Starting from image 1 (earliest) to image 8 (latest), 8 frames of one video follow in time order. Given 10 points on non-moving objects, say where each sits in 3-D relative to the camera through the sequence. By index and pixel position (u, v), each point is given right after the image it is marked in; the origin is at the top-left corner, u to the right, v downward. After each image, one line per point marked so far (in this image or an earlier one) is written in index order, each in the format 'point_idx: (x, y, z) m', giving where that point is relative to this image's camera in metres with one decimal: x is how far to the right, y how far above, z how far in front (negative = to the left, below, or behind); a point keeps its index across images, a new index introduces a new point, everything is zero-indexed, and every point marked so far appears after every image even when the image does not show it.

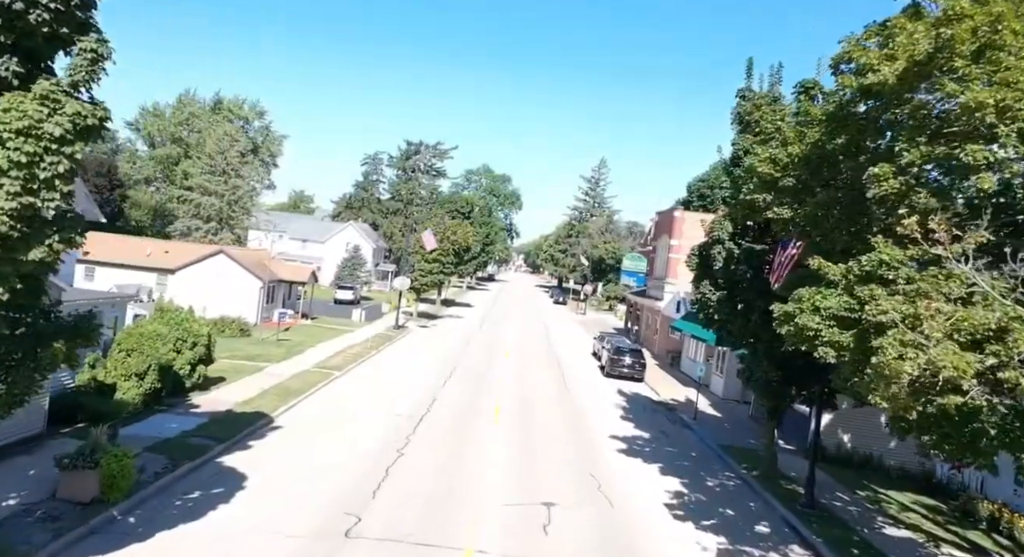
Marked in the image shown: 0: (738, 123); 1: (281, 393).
0: (+5.7, +3.9, +15.4) m
1: (-7.2, -3.5, +19.2) m
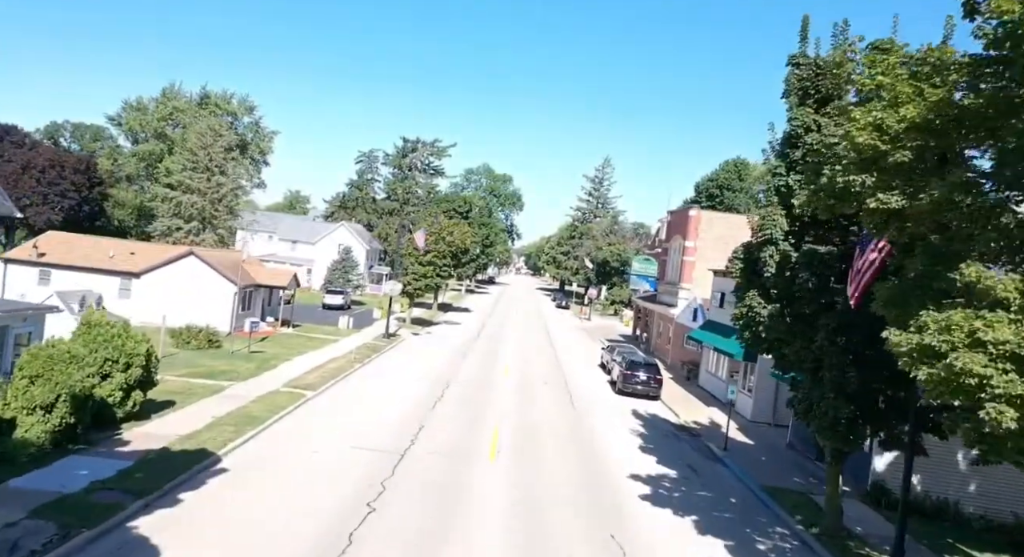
0: (+5.7, +3.7, +12.4) m
1: (-7.2, -3.7, +16.1) m
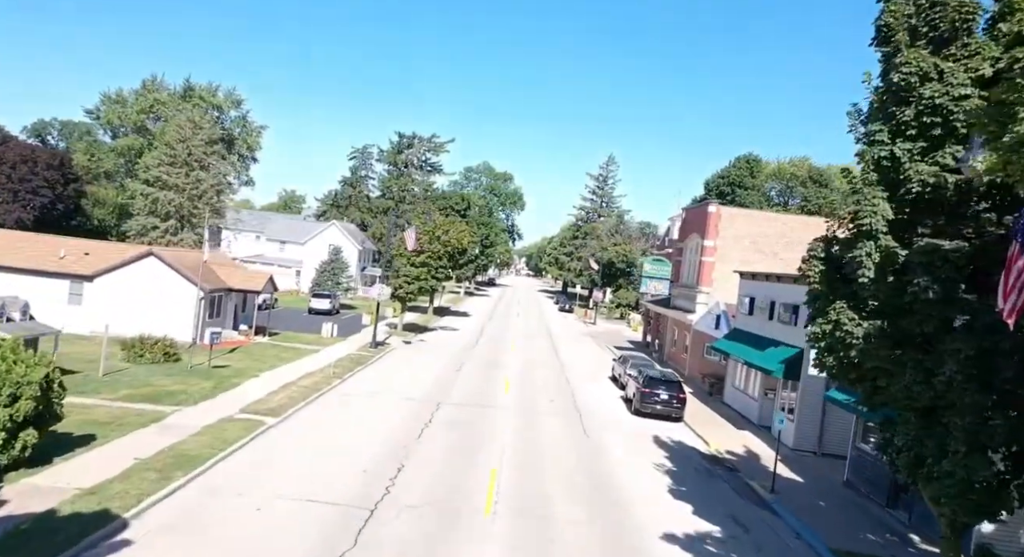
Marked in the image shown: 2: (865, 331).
0: (+5.7, +3.6, +9.1) m
1: (-7.2, -3.8, +12.9) m
2: (+5.1, -0.8, +8.9) m
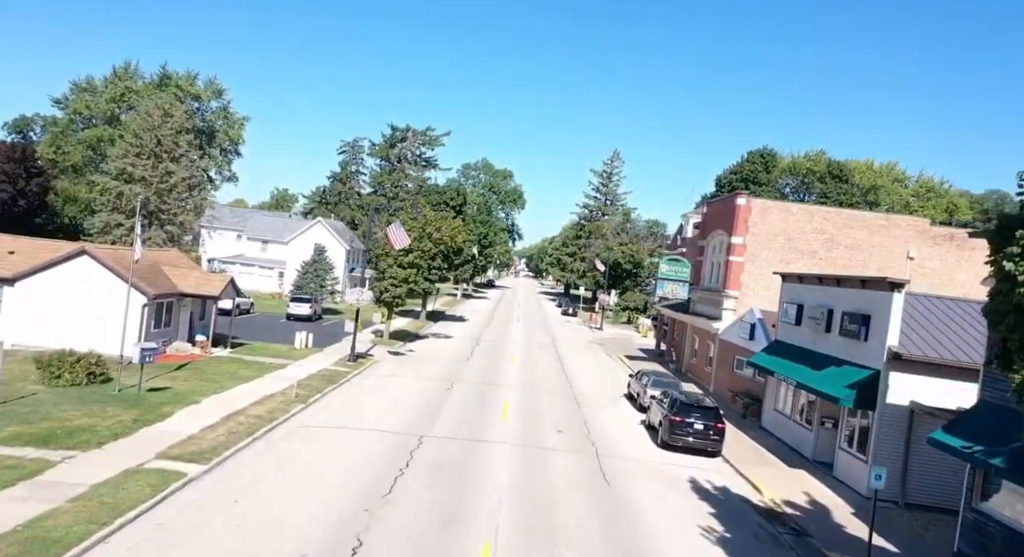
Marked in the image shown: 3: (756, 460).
0: (+5.7, +3.5, +5.1) m
1: (-7.2, -3.9, +8.8) m
2: (+5.1, -0.8, +4.9) m
3: (+7.0, -5.2, +17.7) m
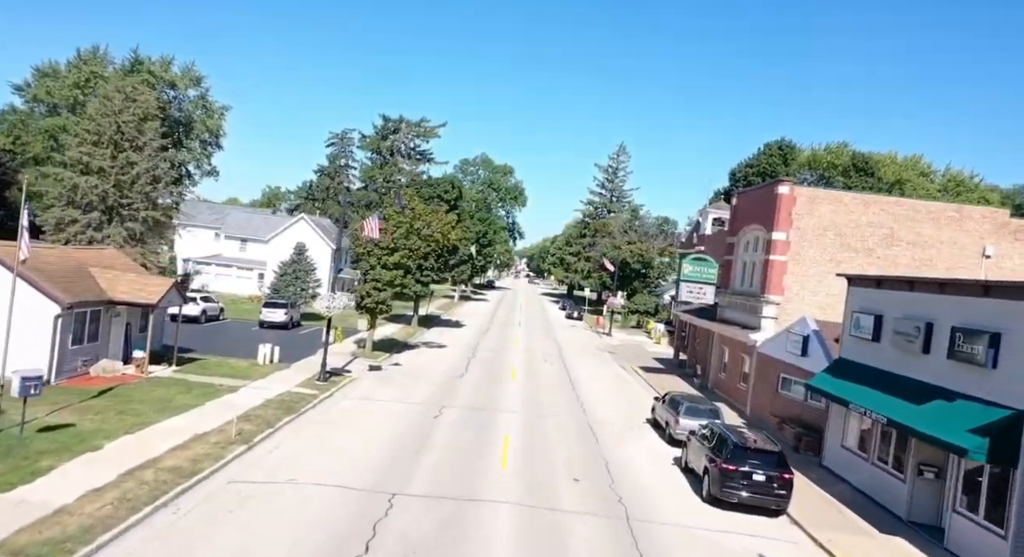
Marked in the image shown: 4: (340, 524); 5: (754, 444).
0: (+5.7, +3.5, +0.8) m
1: (-7.1, -4.0, +4.6) m
2: (+5.2, -0.9, +0.7) m
3: (+7.1, -5.3, +13.4) m
4: (-3.1, -4.4, +11.1) m
5: (+5.6, -3.8, +14.4) m
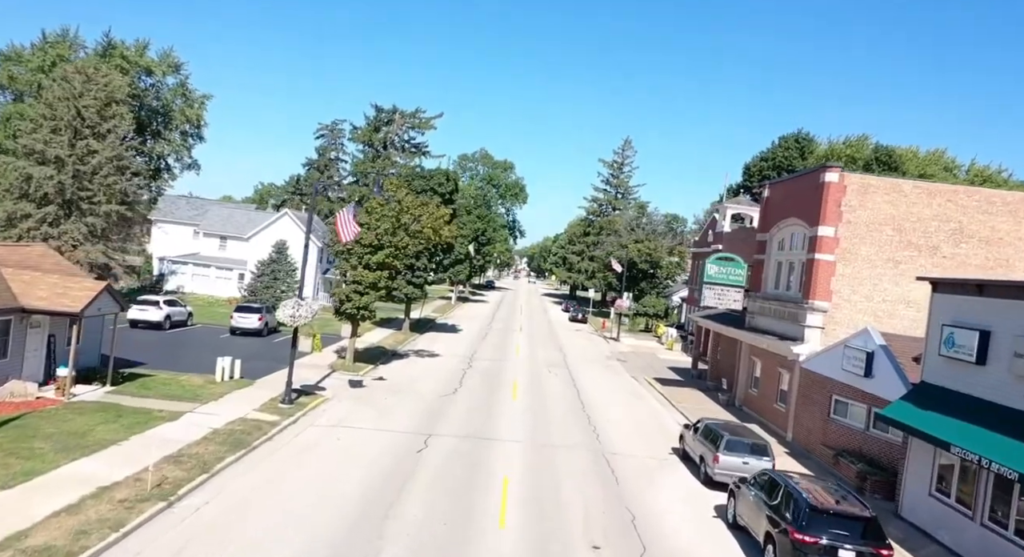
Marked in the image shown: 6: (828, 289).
0: (+5.7, +3.3, -2.7) m
1: (-7.1, -4.1, +1.1) m
2: (+5.2, -1.0, -2.8) m
3: (+7.1, -5.4, +9.9) m
4: (-3.1, -4.5, +7.6) m
5: (+5.6, -3.9, +10.9) m
6: (+10.3, -0.3, +19.9) m
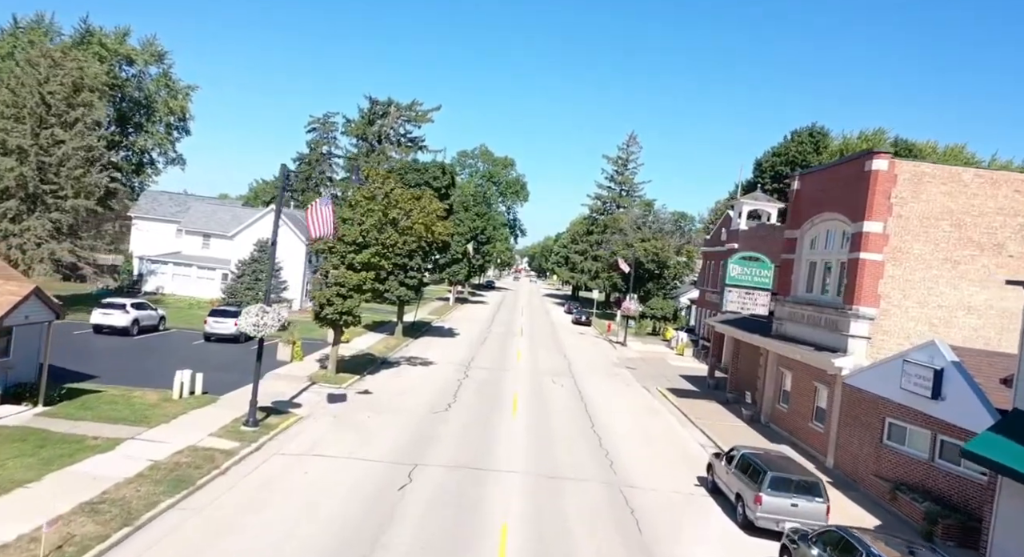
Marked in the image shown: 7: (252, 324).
0: (+5.7, +3.3, -5.3) m
1: (-7.1, -4.2, -1.5) m
2: (+5.2, -1.1, -5.4) m
3: (+7.1, -5.5, +7.3) m
4: (-3.1, -4.6, +5.0) m
5: (+5.6, -4.0, +8.3) m
6: (+10.3, -0.4, +17.3) m
7: (-6.6, -1.2, +15.5) m
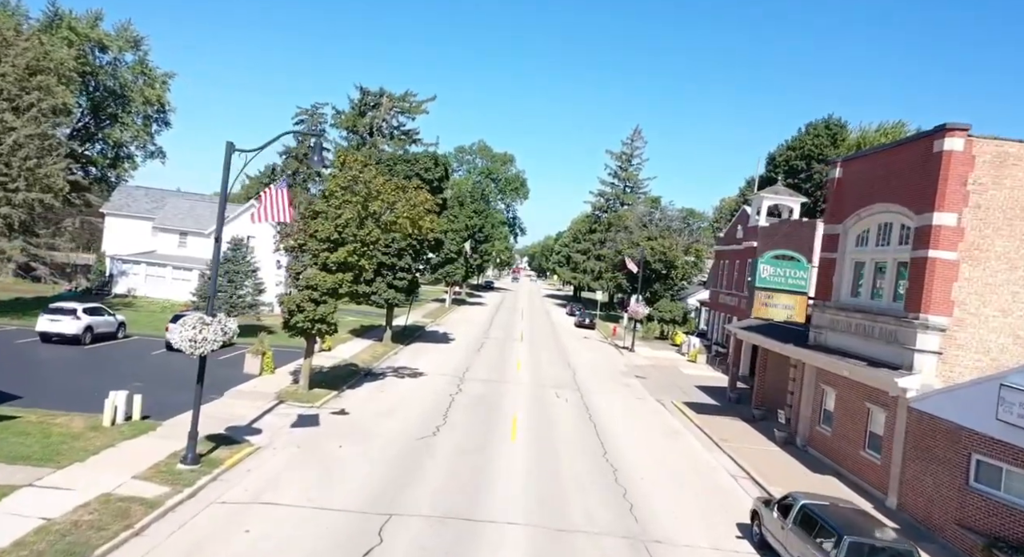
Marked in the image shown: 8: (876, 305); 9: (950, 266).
0: (+5.7, +3.2, -8.3) m
1: (-7.2, -4.3, -4.4) m
2: (+5.1, -1.2, -8.4) m
3: (+7.0, -5.6, +4.4) m
4: (-3.1, -4.6, +2.0) m
5: (+5.6, -4.1, +5.3) m
6: (+10.2, -0.4, +14.4) m
7: (-6.6, -1.2, +12.5) m
8: (+10.0, -0.6, +17.1) m
9: (+10.3, +0.3, +14.3) m
